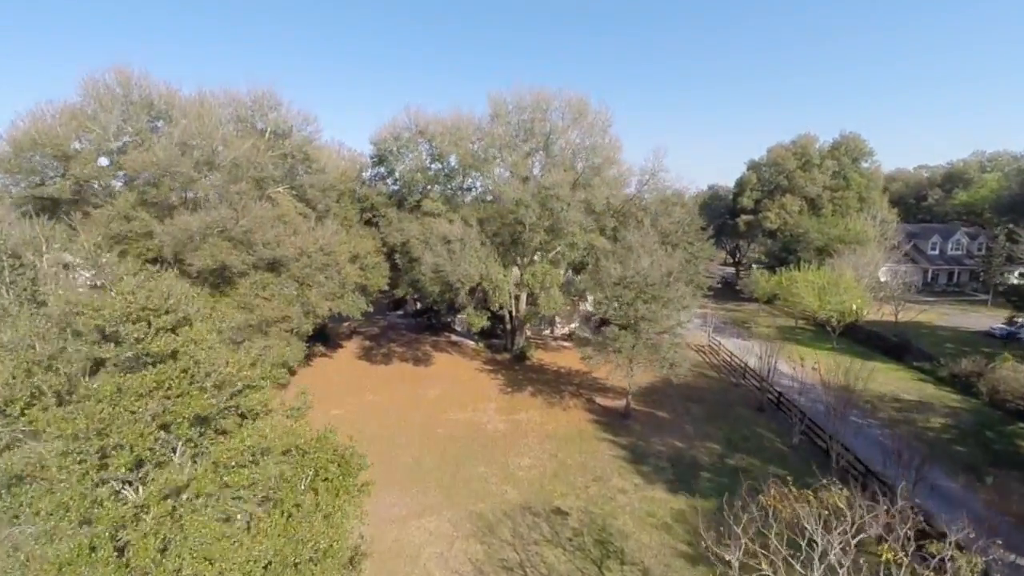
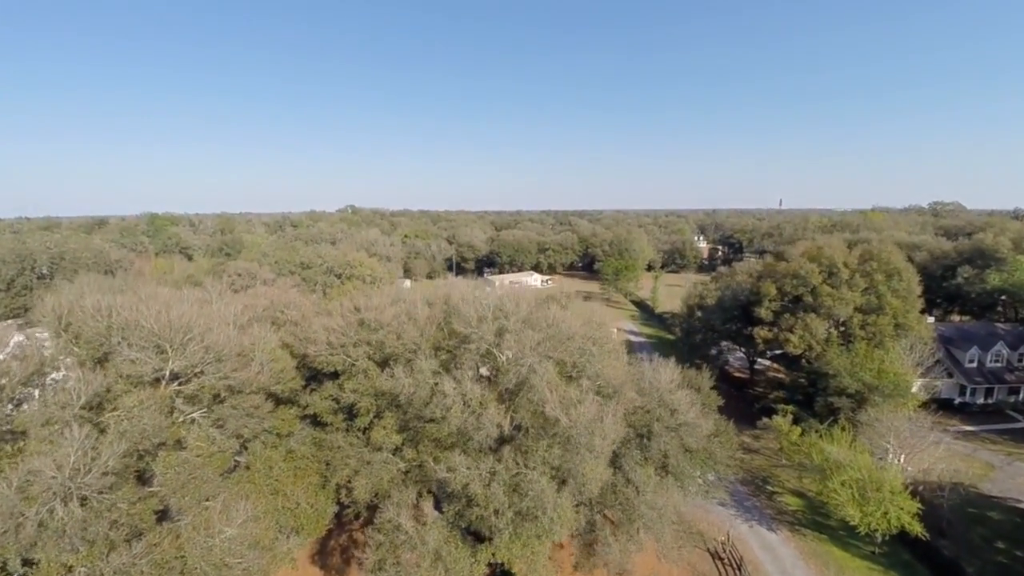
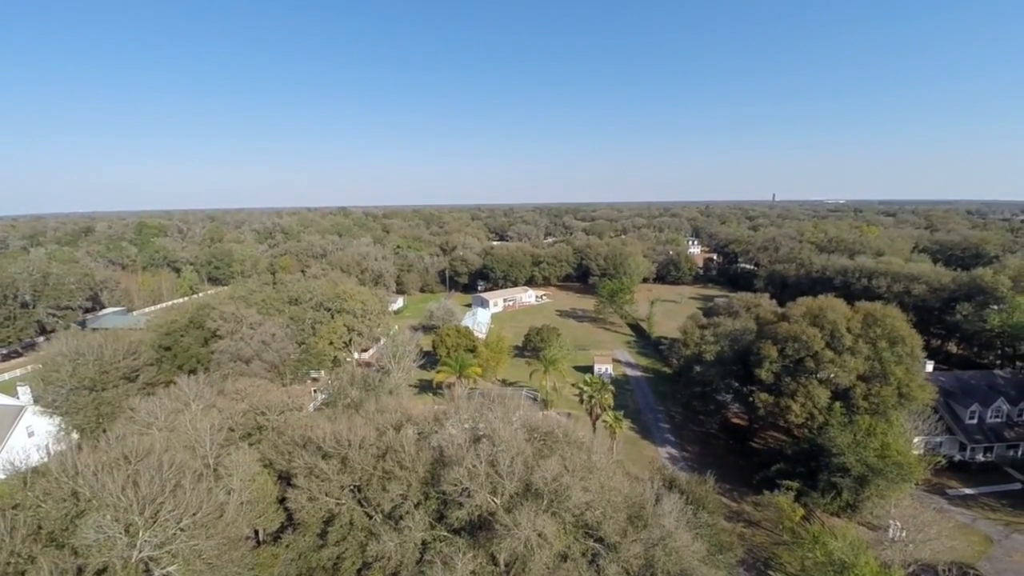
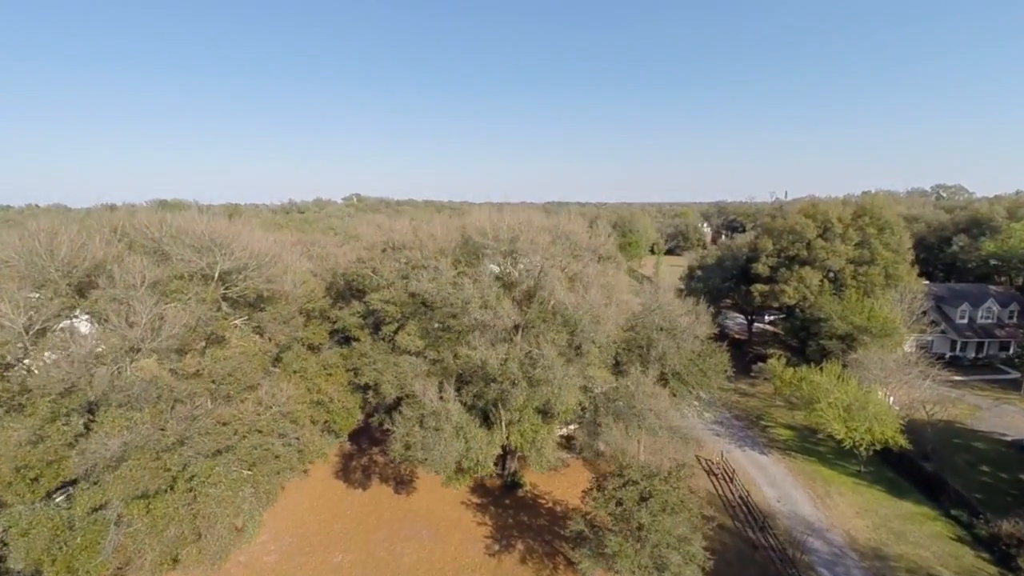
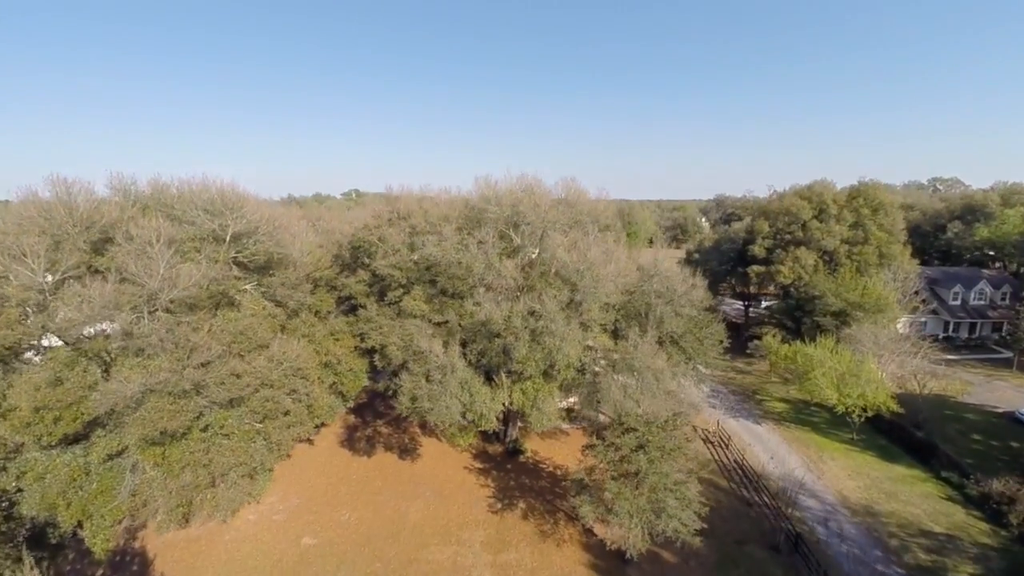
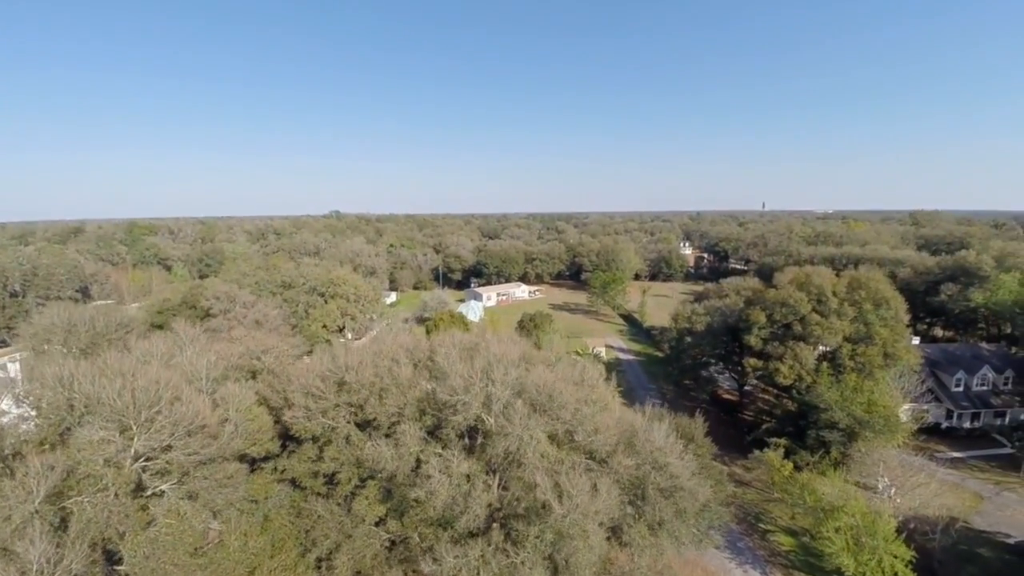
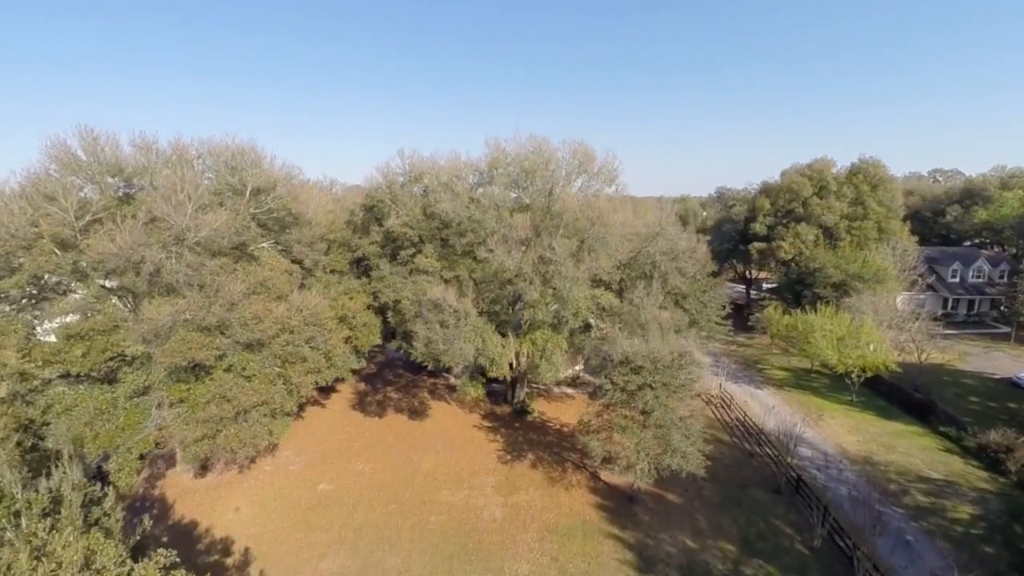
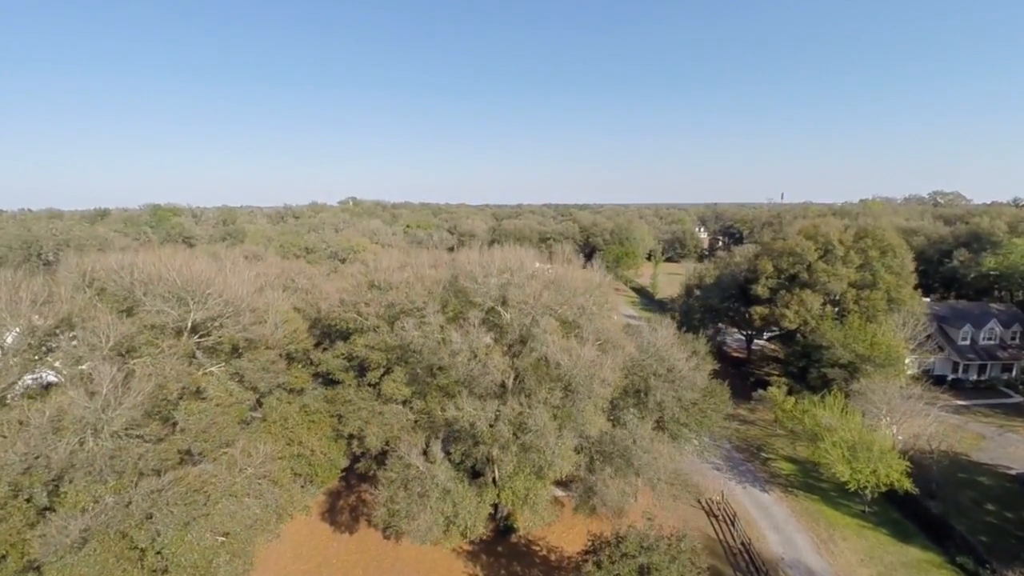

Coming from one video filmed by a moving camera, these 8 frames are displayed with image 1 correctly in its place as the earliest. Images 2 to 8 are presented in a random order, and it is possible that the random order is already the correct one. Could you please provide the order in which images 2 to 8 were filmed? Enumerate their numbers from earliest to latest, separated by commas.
7, 5, 4, 8, 2, 6, 3
